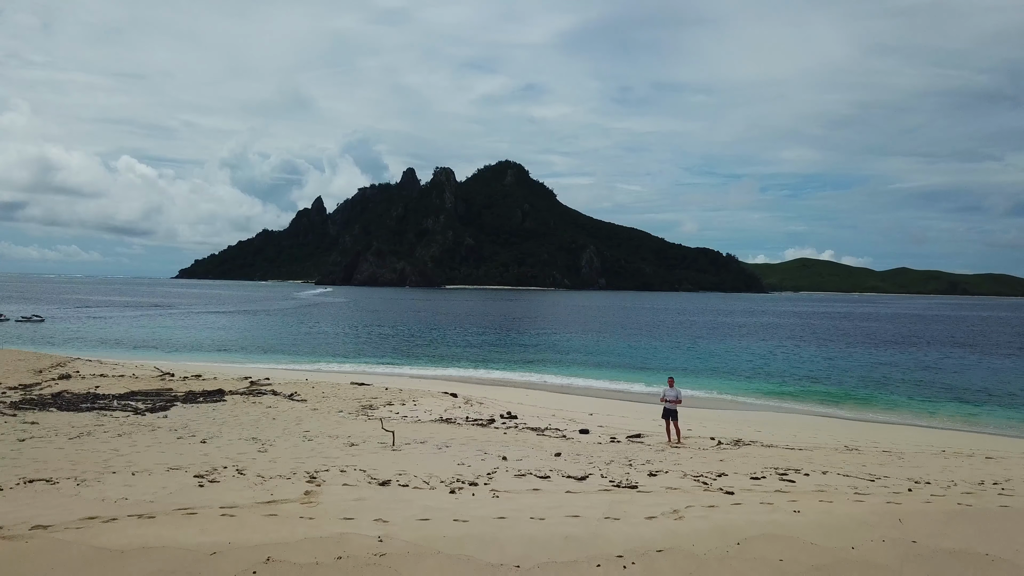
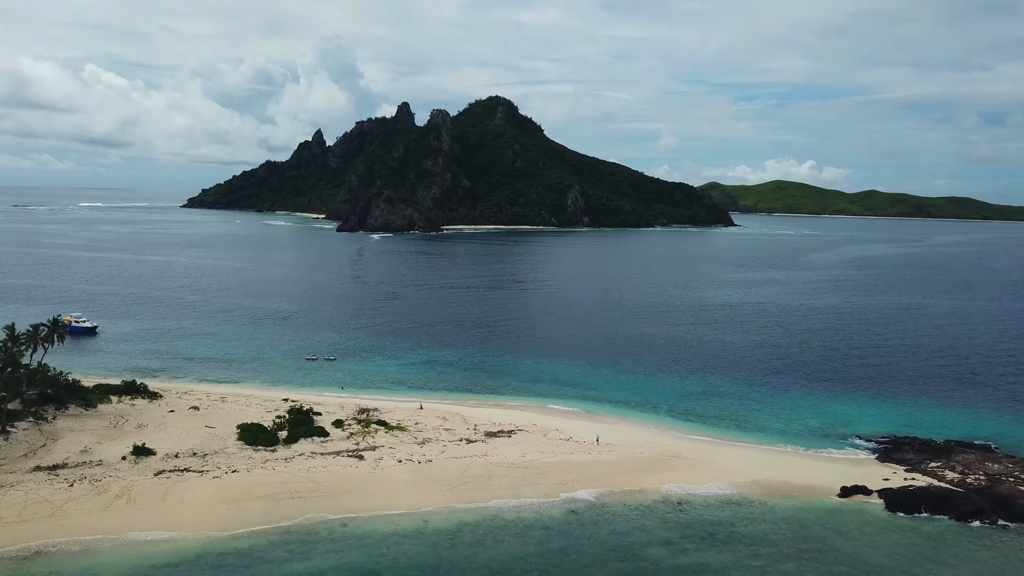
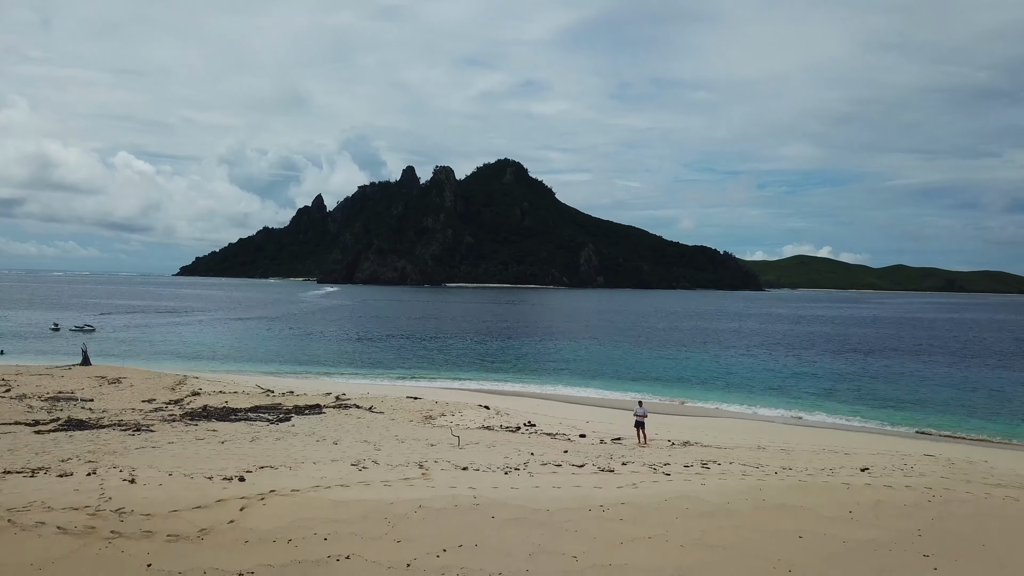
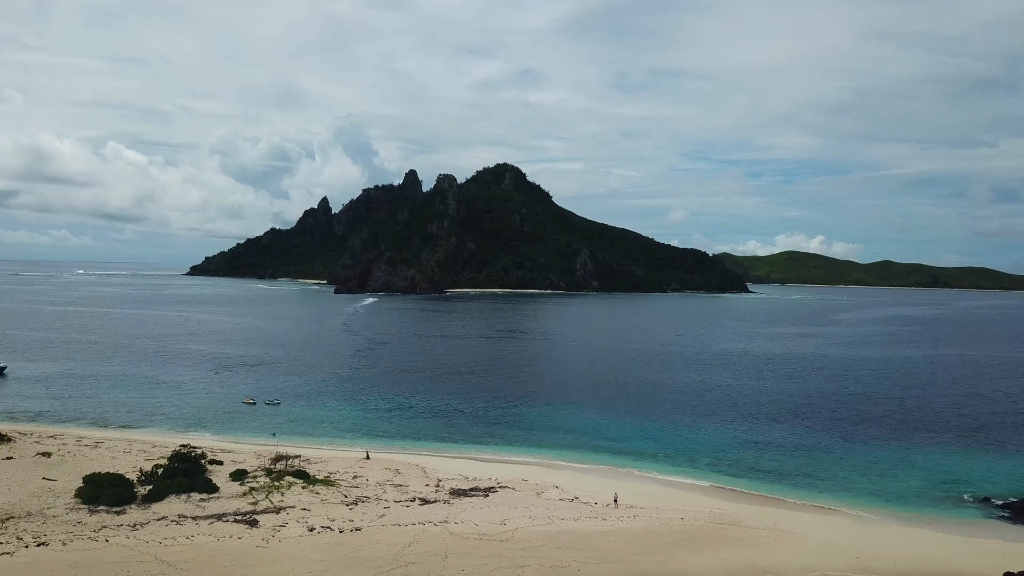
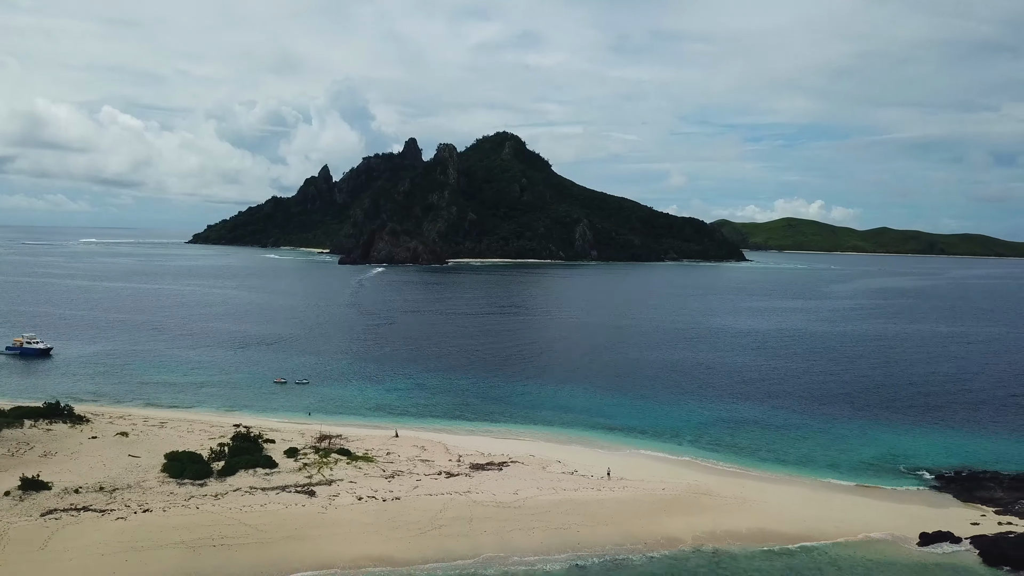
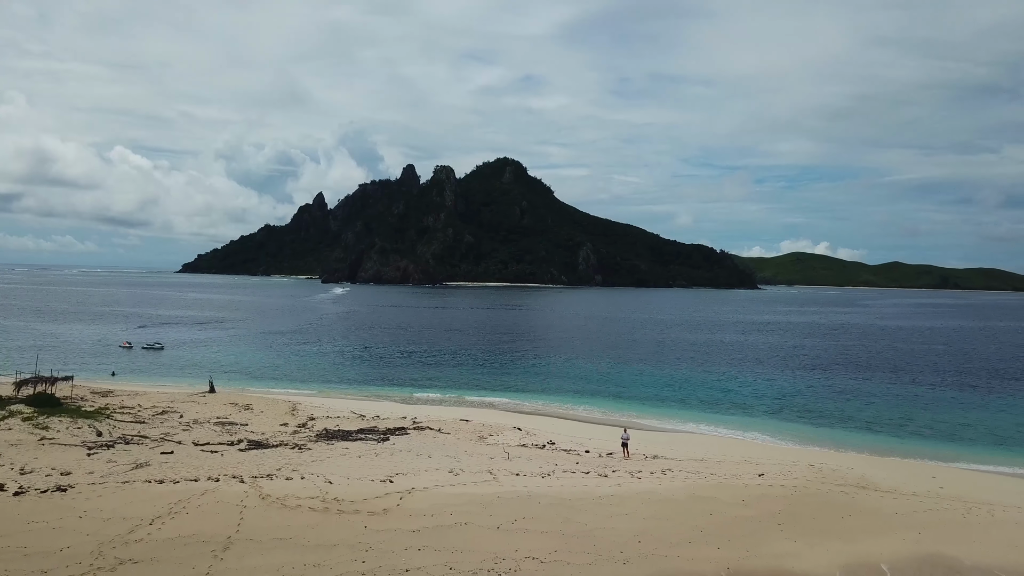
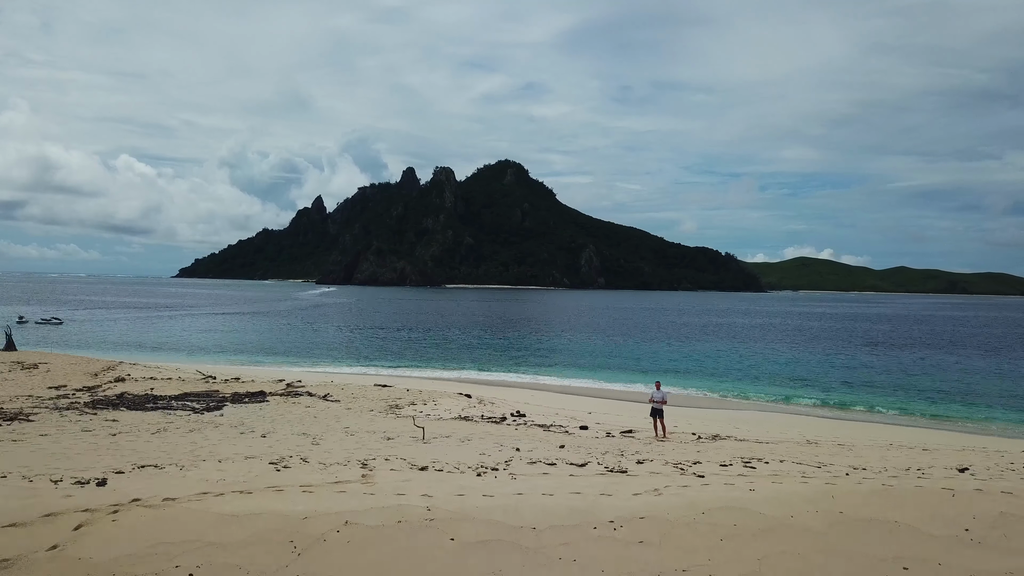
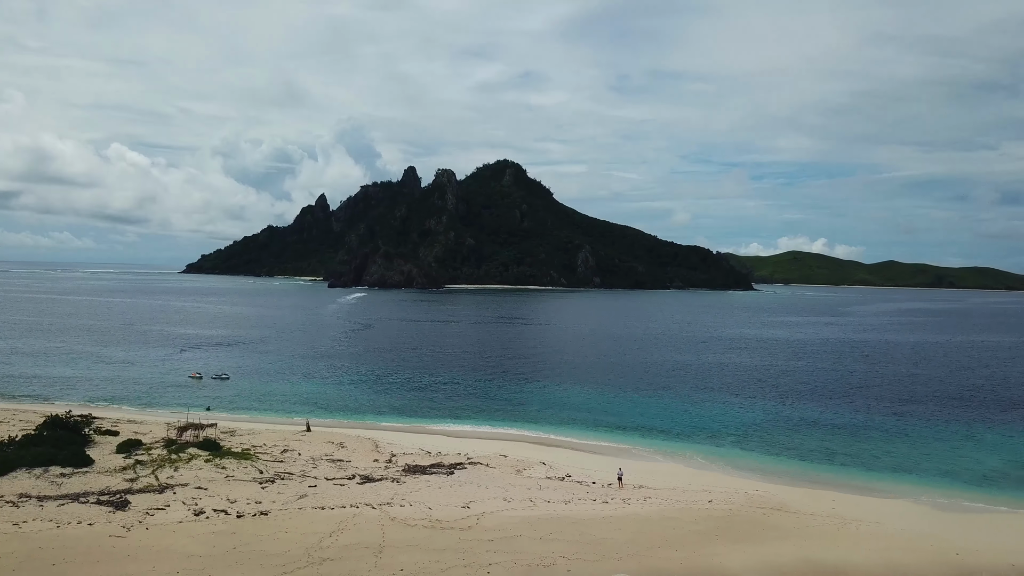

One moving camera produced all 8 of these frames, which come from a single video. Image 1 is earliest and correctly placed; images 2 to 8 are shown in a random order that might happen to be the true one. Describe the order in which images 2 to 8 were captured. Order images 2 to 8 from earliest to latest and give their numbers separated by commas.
7, 3, 6, 8, 4, 5, 2
